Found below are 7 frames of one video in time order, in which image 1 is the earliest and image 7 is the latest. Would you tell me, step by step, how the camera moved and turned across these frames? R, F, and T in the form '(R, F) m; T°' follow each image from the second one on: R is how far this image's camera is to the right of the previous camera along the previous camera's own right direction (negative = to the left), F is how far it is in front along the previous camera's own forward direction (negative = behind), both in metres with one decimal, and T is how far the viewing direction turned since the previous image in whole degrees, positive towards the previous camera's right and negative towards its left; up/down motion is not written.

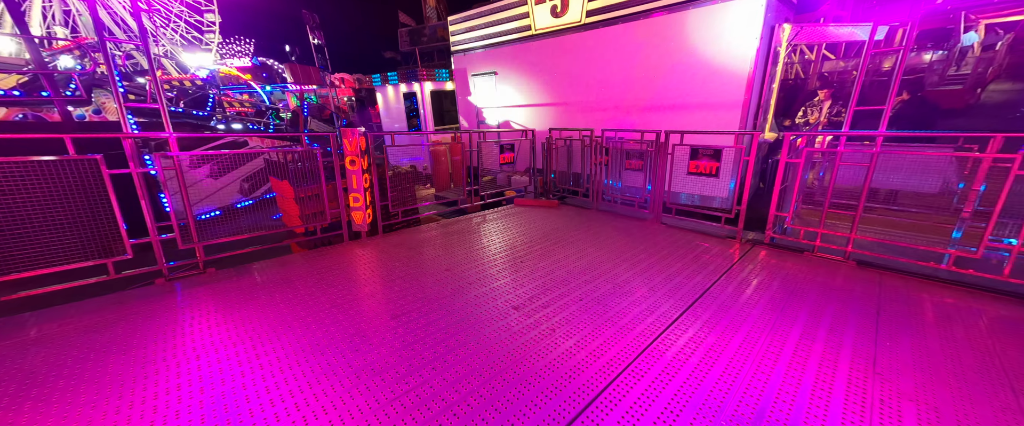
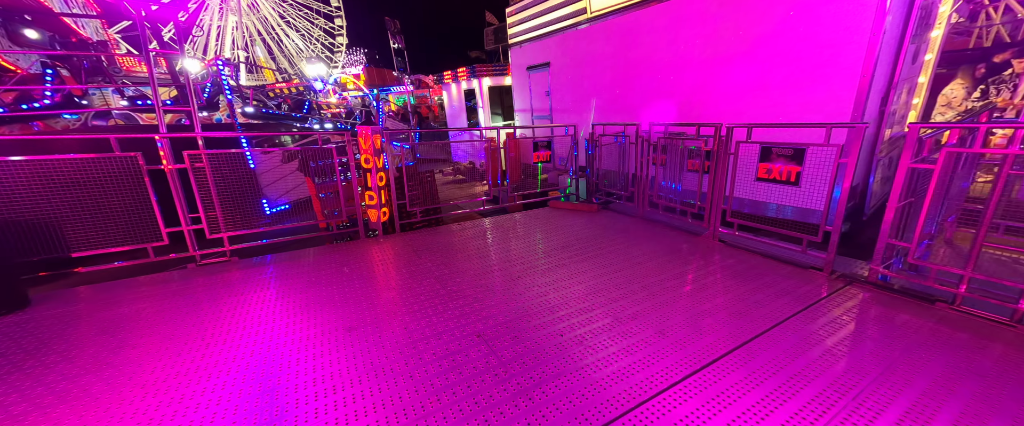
(+0.9, +0.6) m; -16°
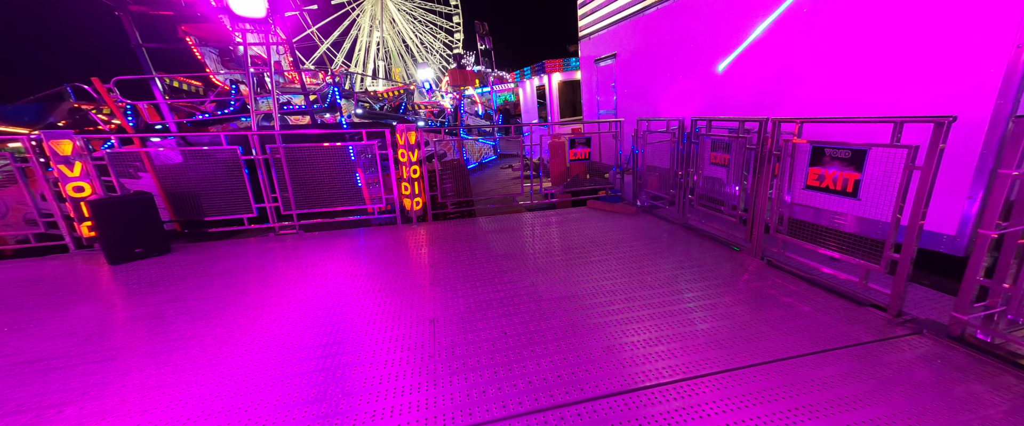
(+1.1, +0.1) m; -18°
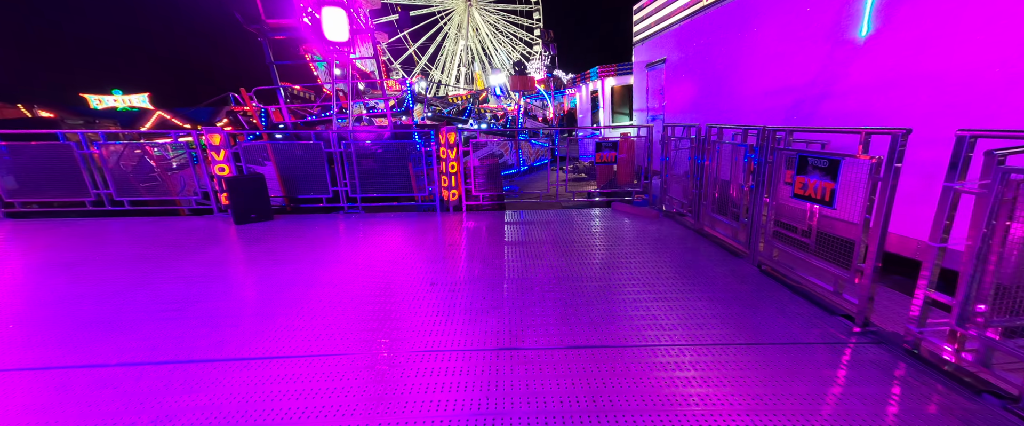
(+0.8, -0.5) m; -12°
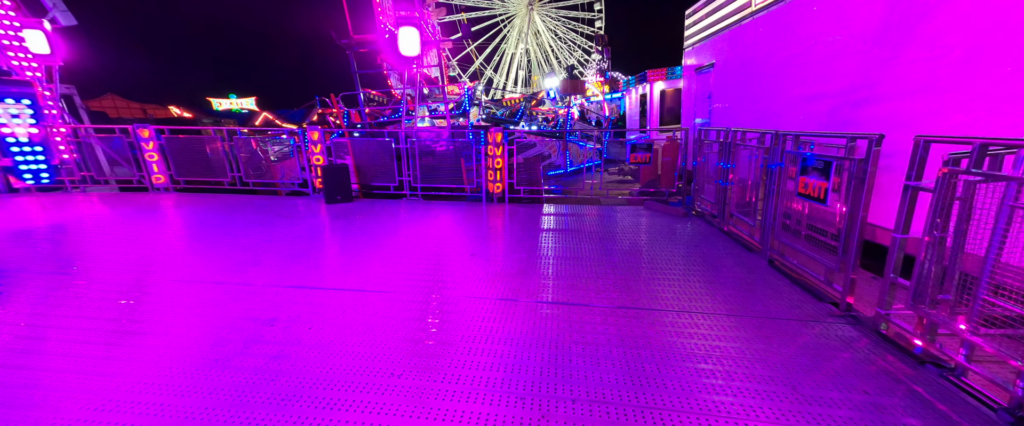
(+0.3, -0.6) m; -8°
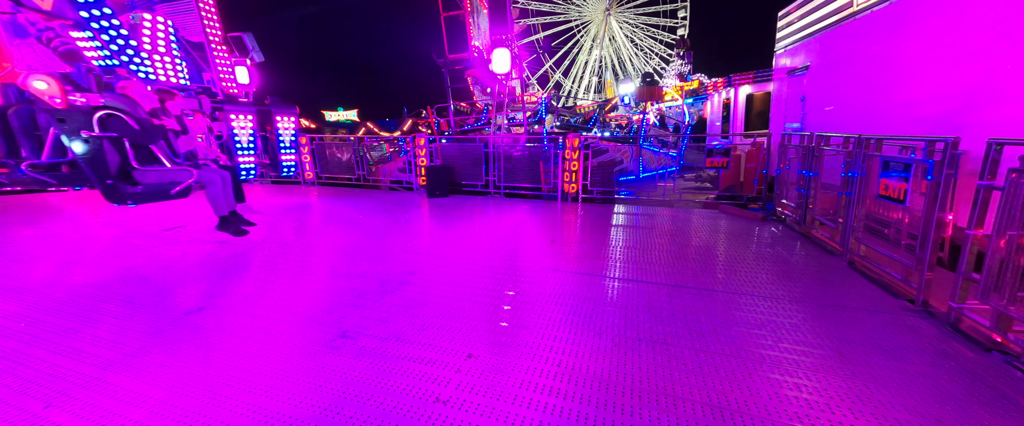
(-0.1, -0.6) m; -11°
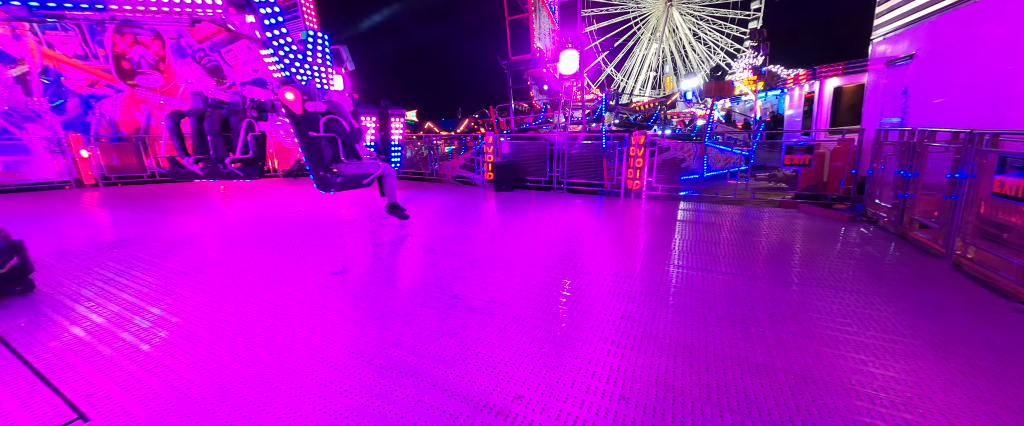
(-0.2, -0.3) m; -8°
